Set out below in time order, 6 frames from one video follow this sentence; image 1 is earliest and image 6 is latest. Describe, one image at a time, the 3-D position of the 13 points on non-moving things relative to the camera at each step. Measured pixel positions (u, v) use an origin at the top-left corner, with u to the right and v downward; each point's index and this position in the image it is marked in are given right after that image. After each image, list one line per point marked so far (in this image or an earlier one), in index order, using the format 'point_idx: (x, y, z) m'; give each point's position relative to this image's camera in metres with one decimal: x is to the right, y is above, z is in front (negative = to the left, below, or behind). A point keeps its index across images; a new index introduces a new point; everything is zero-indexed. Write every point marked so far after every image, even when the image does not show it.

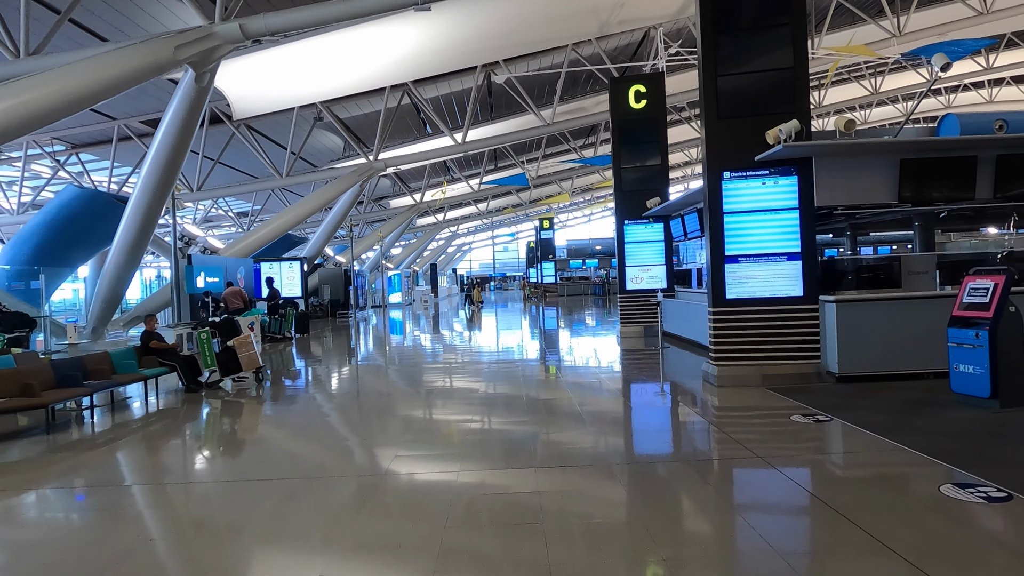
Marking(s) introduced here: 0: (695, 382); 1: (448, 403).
0: (+2.4, -1.2, +8.5) m
1: (-0.9, -1.4, +9.0) m
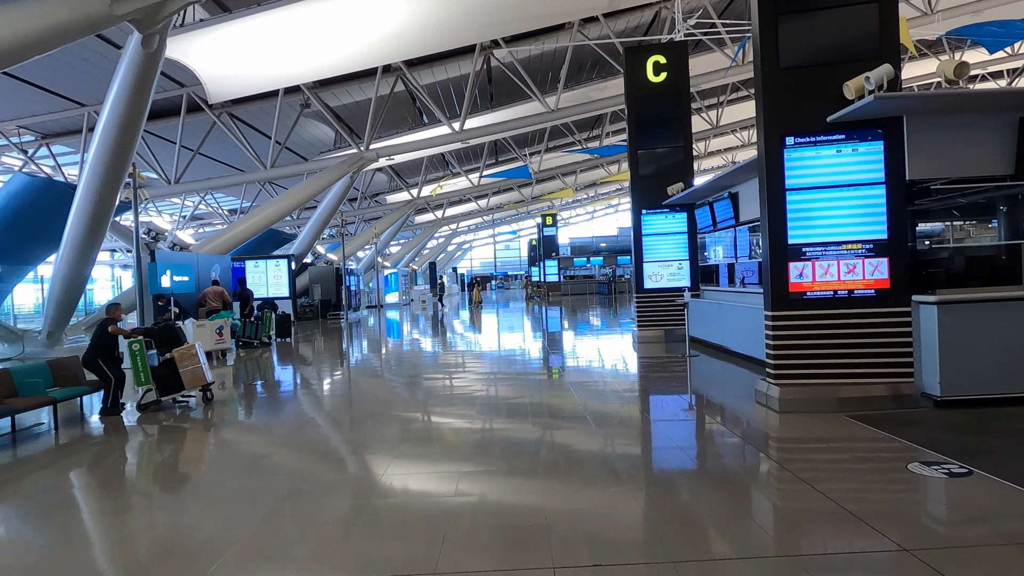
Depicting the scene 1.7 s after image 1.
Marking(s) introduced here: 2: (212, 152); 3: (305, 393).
0: (+2.5, -1.2, +7.2) m
1: (-0.9, -1.4, +7.7) m
2: (-8.9, +4.0, +19.3) m
3: (-3.0, -1.5, +9.8) m
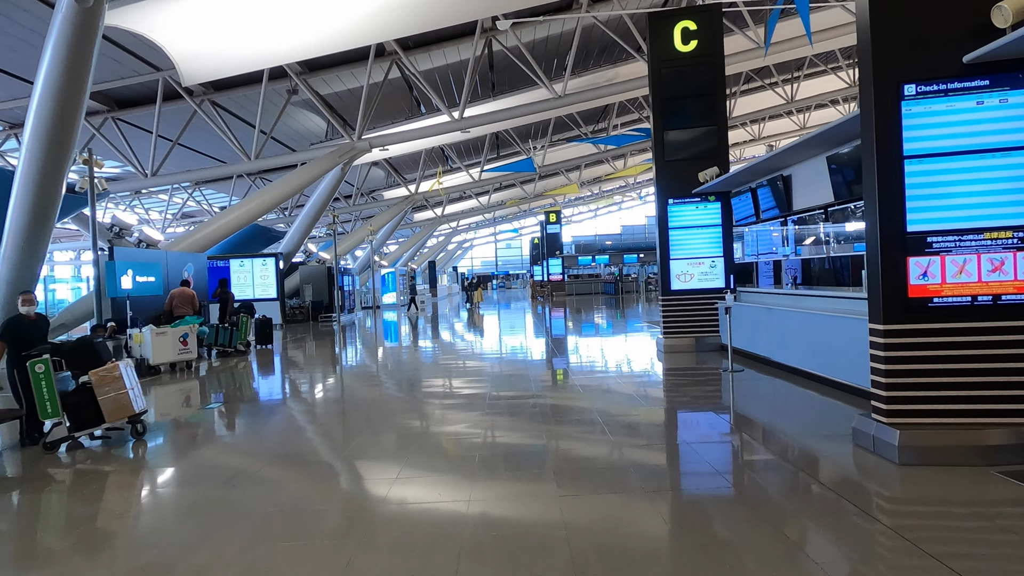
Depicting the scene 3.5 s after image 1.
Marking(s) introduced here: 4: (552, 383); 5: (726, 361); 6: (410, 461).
0: (+2.6, -1.2, +6.0) m
1: (-0.8, -1.4, +6.5) m
2: (-8.8, +4.0, +18.1) m
3: (-2.9, -1.5, +8.5) m
4: (+0.5, -1.3, +8.9) m
5: (+2.9, -1.0, +8.5) m
6: (-0.8, -1.4, +5.3) m
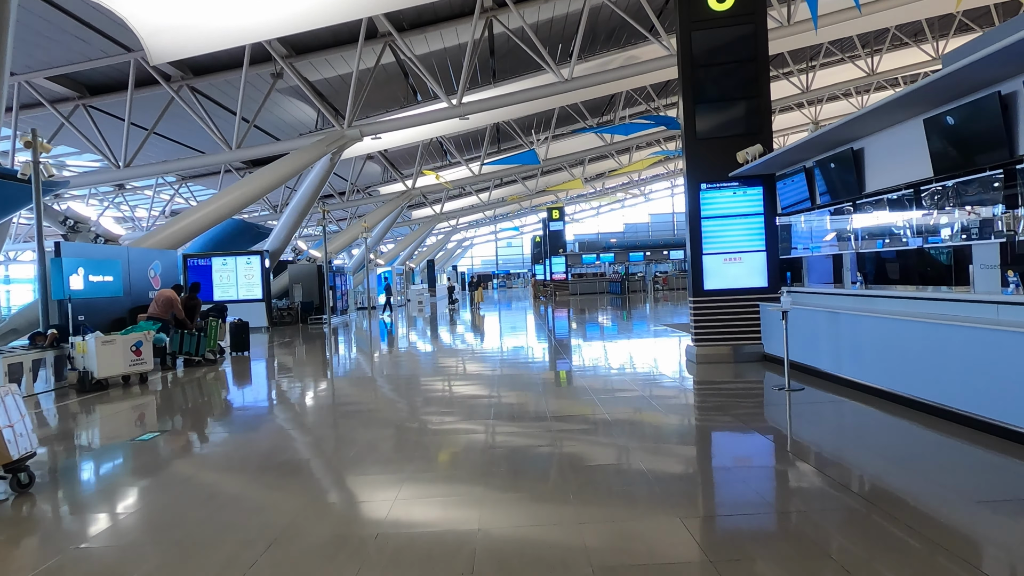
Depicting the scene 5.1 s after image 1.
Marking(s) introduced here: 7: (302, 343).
0: (+2.6, -1.2, +4.8) m
1: (-0.7, -1.4, +5.3) m
2: (-8.8, +4.0, +16.9) m
3: (-2.8, -1.5, +7.3) m
4: (+0.6, -1.3, +7.7) m
5: (+2.9, -1.0, +7.3) m
6: (-0.8, -1.4, +4.1) m
7: (-5.3, -1.4, +16.4) m
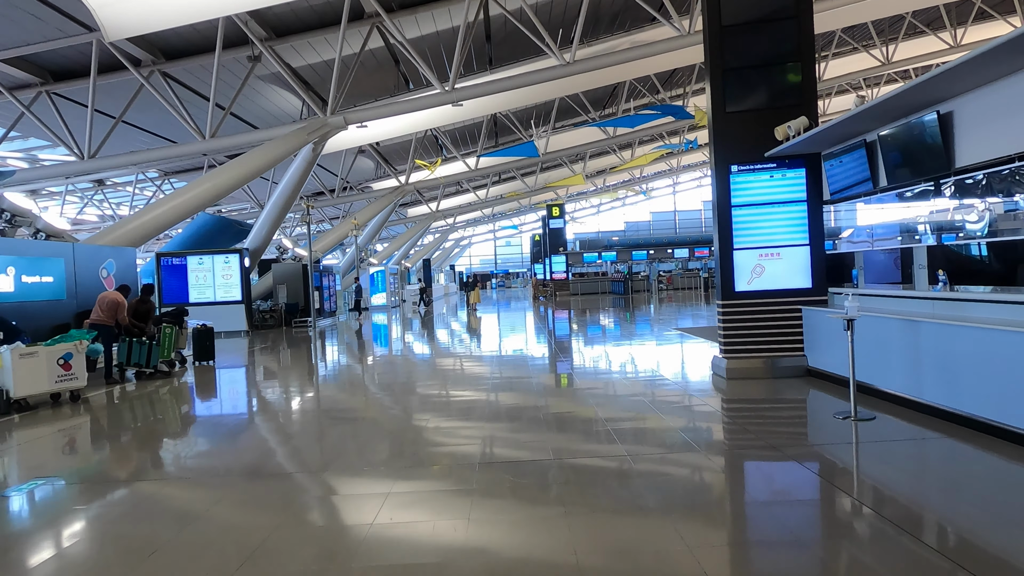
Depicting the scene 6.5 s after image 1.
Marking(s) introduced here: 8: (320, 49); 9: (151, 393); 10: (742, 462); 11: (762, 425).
0: (+2.6, -1.2, +3.7) m
1: (-0.8, -1.4, +4.2) m
2: (-8.8, +4.0, +15.8) m
3: (-2.9, -1.5, +6.2) m
4: (+0.5, -1.3, +6.6) m
5: (+2.9, -1.0, +6.2) m
6: (-0.8, -1.5, +3.0) m
7: (-5.3, -1.4, +15.3) m
8: (-4.3, +5.3, +14.6) m
9: (-4.5, -1.3, +8.2) m
10: (+1.7, -1.2, +4.5) m
11: (+2.1, -1.1, +5.3) m
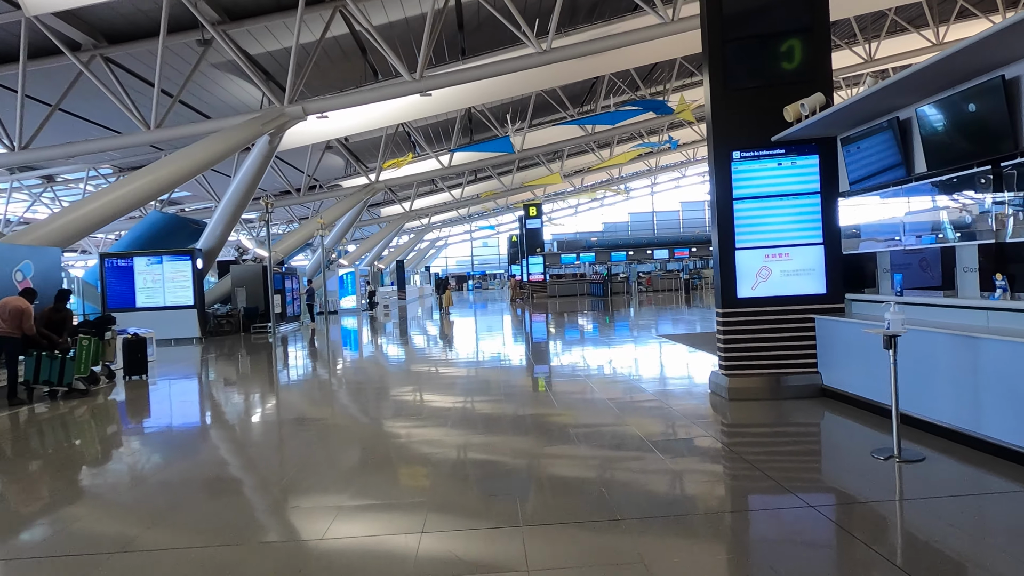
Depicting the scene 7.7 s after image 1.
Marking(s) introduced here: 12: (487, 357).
0: (+2.4, -1.2, +2.9) m
1: (-1.0, -1.5, +3.3) m
2: (-9.4, +3.9, +14.6) m
3: (-3.1, -1.6, +5.2) m
4: (+0.3, -1.3, +5.7) m
5: (+2.6, -1.0, +5.4) m
6: (-1.0, -1.5, +2.0) m
7: (-5.9, -1.5, +14.2) m
8: (-4.9, +5.3, +13.6) m
9: (-4.9, -1.4, +7.1) m
10: (+1.4, -1.3, +3.7) m
11: (+1.8, -1.2, +4.5) m
12: (-0.4, -1.3, +11.1) m
